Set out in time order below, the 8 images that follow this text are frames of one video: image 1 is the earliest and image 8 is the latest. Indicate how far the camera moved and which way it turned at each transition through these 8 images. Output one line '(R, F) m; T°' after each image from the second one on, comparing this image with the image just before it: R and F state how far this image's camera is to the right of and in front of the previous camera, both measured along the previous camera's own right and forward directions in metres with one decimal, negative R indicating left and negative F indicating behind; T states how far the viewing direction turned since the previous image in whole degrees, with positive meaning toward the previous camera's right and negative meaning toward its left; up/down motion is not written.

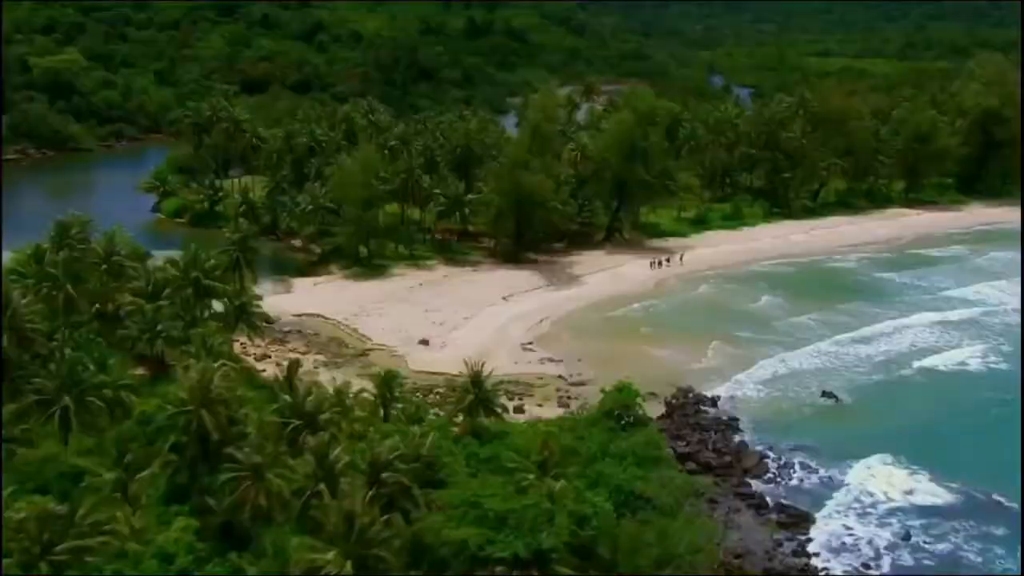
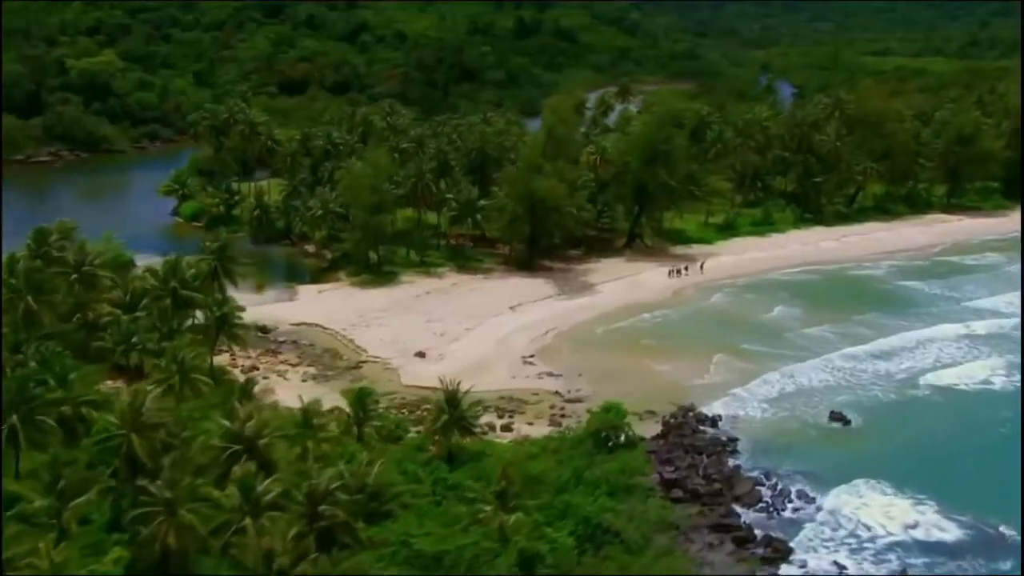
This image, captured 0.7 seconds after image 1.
(+2.2, +1.9) m; -3°
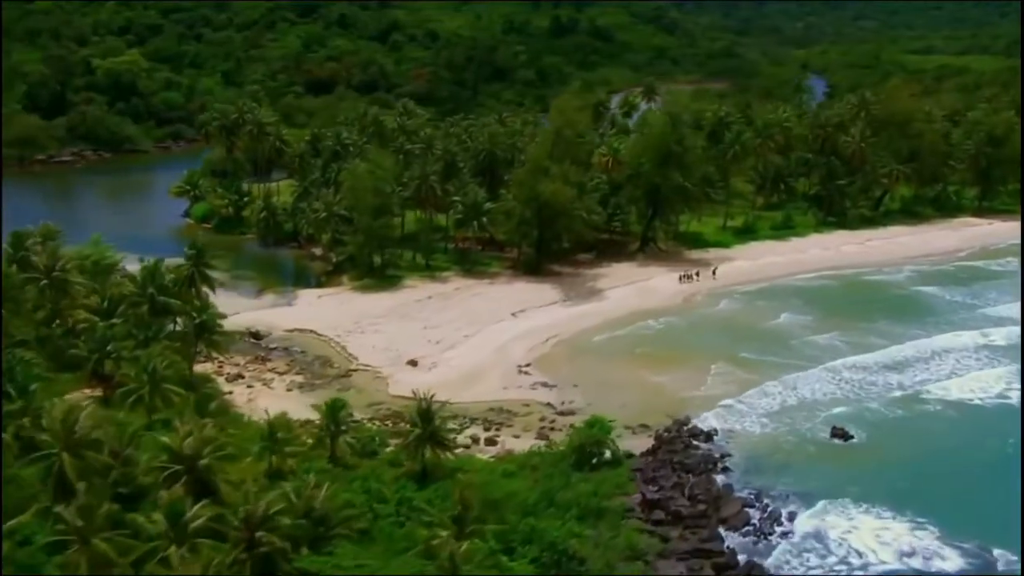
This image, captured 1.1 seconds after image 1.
(+1.8, +1.6) m; -2°
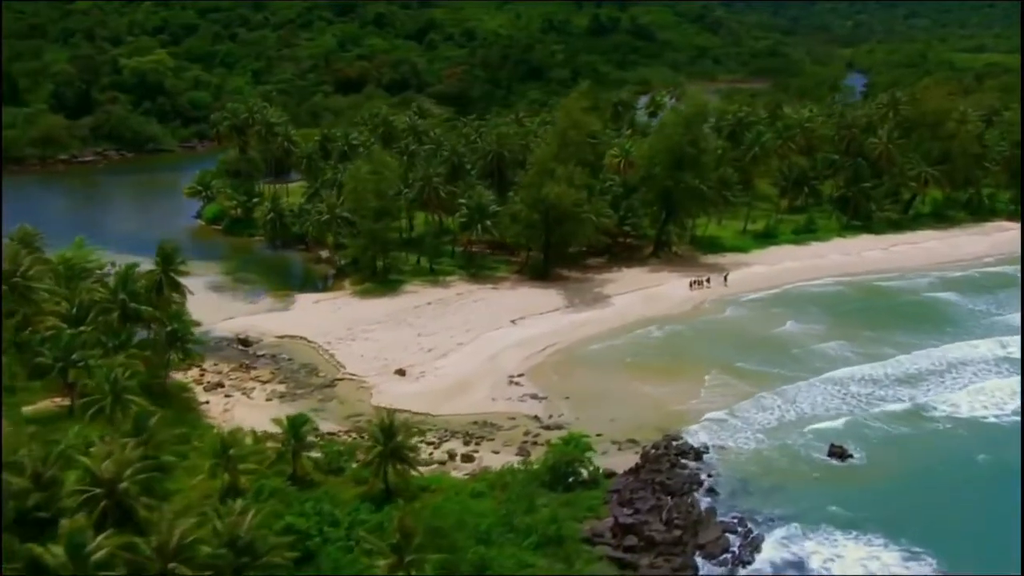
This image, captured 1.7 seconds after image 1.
(+2.0, +1.8) m; -2°
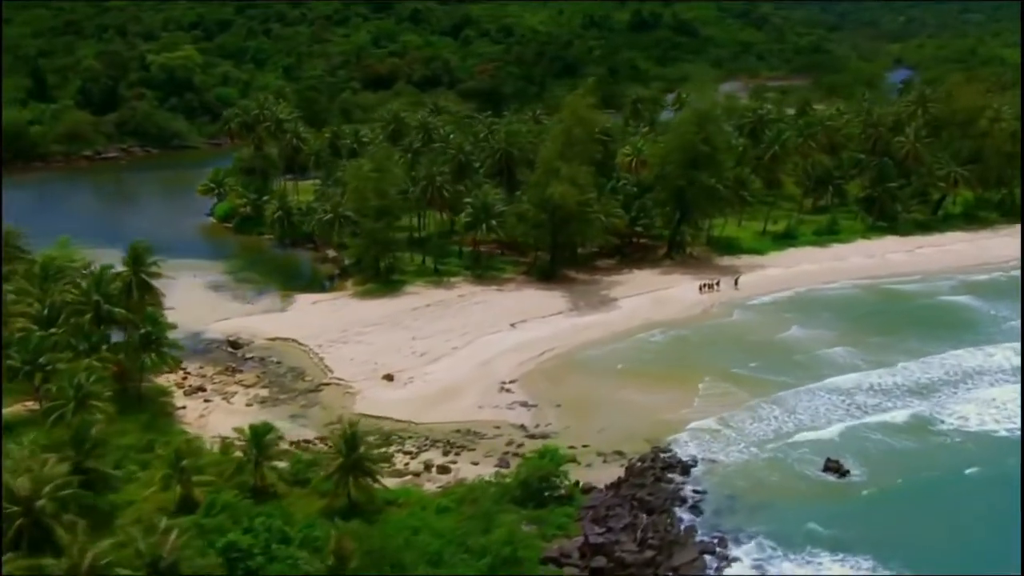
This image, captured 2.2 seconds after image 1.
(+1.9, +1.5) m; -2°
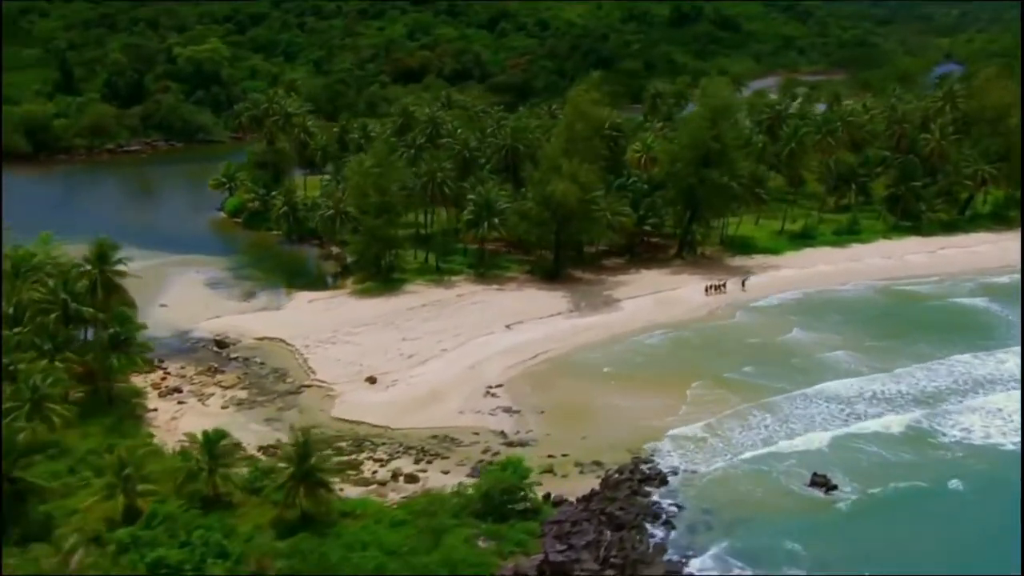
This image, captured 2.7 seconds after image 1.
(+2.0, +1.5) m; -2°
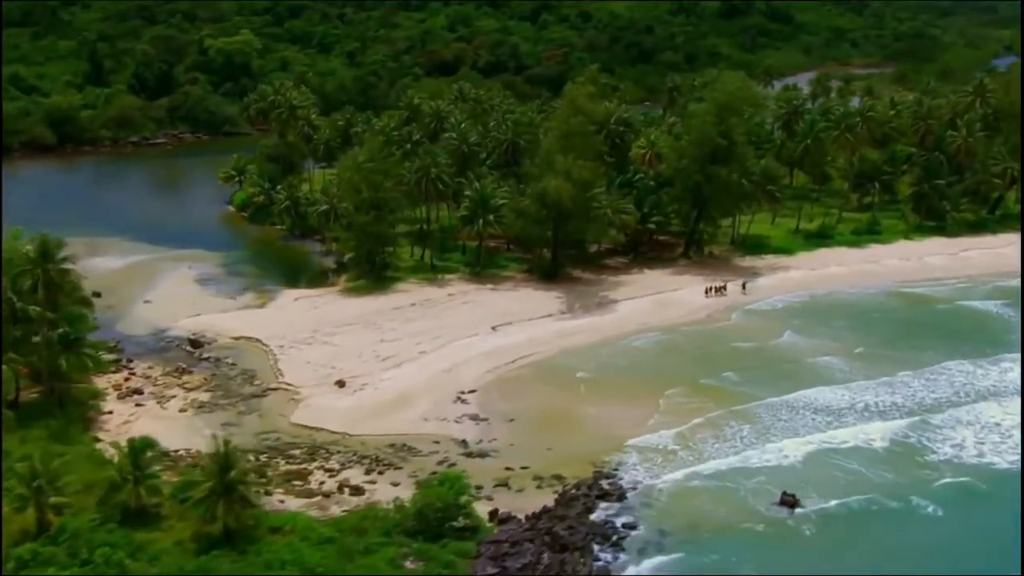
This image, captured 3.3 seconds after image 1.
(+2.7, +1.8) m; -3°
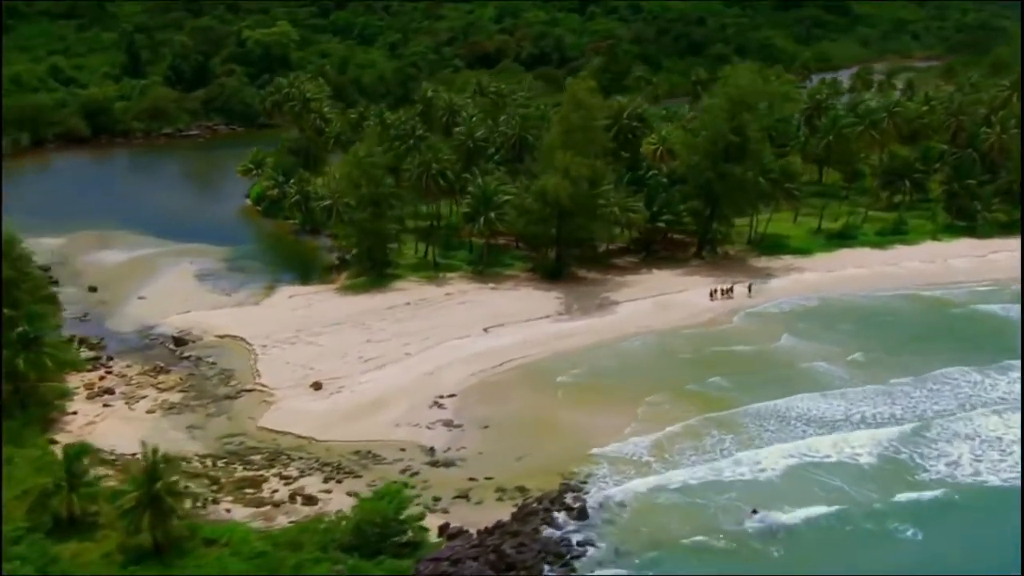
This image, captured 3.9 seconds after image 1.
(+2.6, +1.5) m; -3°
